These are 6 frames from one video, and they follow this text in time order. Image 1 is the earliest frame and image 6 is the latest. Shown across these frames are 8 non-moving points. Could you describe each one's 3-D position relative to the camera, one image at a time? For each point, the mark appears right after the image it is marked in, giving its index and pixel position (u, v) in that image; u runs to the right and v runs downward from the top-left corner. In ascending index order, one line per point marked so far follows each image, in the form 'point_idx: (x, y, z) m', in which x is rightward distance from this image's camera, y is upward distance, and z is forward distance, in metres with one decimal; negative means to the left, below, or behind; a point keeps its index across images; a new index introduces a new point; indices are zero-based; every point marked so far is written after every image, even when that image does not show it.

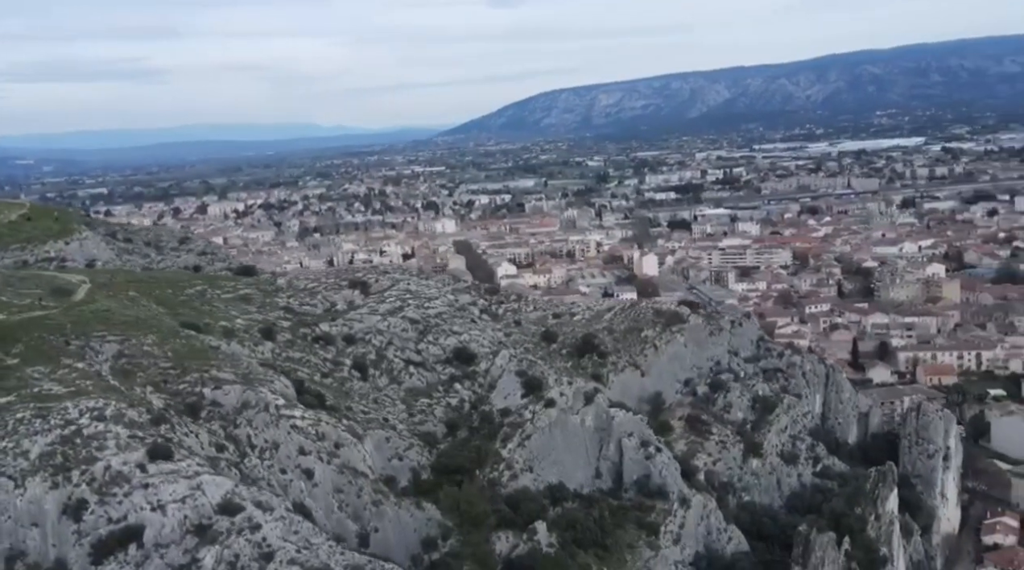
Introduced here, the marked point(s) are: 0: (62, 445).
0: (-8.6, -3.0, +19.5) m
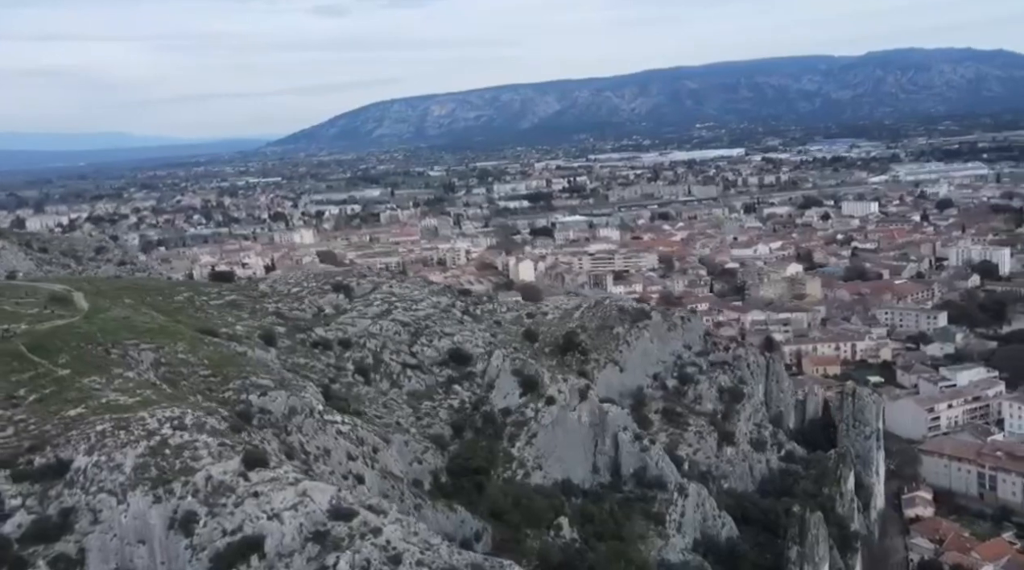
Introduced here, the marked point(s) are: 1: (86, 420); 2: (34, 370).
0: (-6.4, -3.1, +18.3) m
1: (-7.8, -2.5, +18.7) m
2: (-9.3, -1.7, +20.0) m
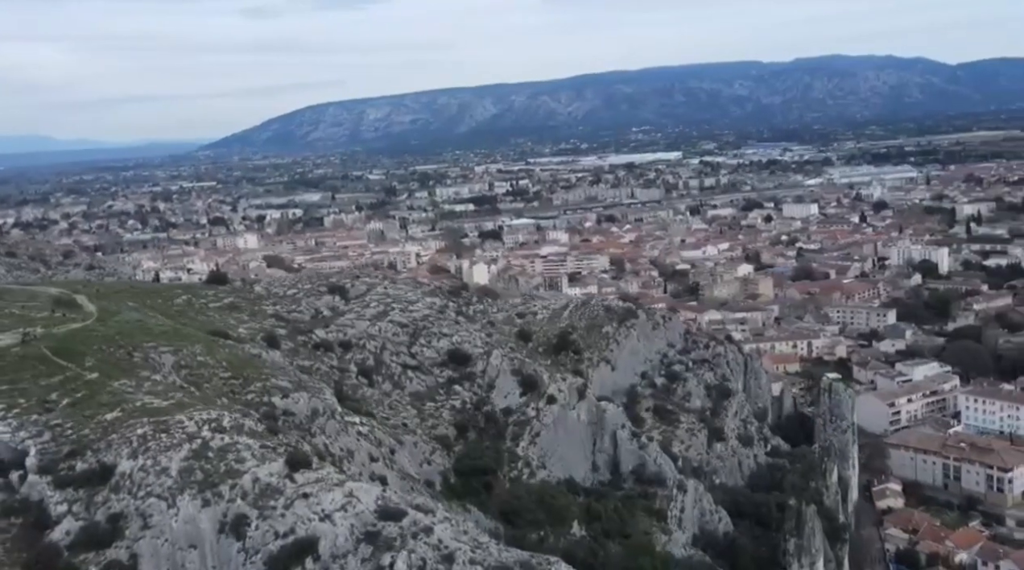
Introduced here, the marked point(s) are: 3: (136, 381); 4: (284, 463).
0: (-5.5, -3.1, +17.9) m
1: (-6.9, -2.5, +18.2) m
2: (-8.5, -1.7, +19.4) m
3: (-7.3, -1.9, +19.9) m
4: (-4.1, -3.2, +18.5) m
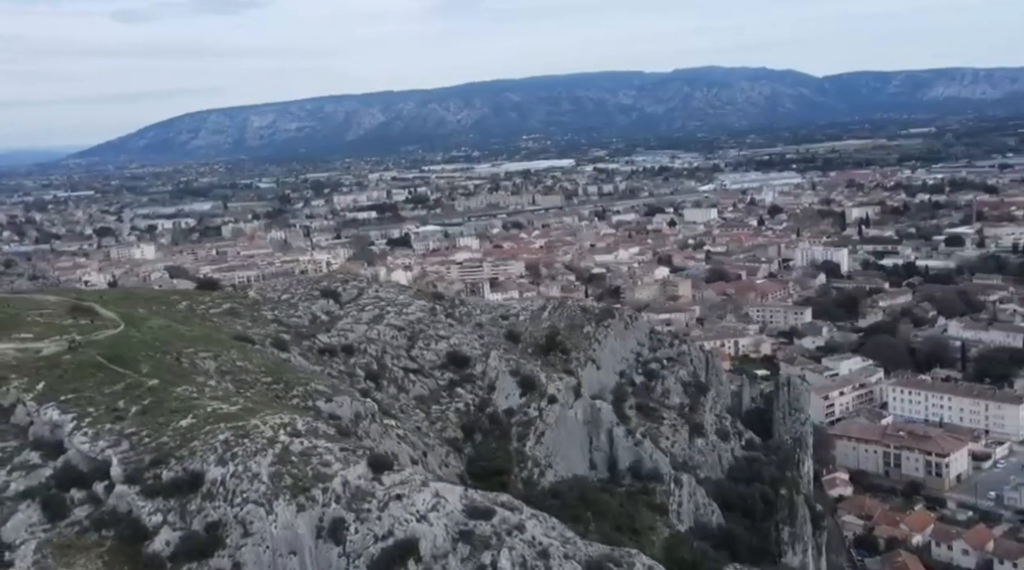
0: (-3.9, -3.0, +17.3) m
1: (-5.3, -2.5, +17.5) m
2: (-7.0, -1.7, +18.4) m
3: (-5.9, -1.9, +19.1) m
4: (-2.5, -3.2, +18.1) m
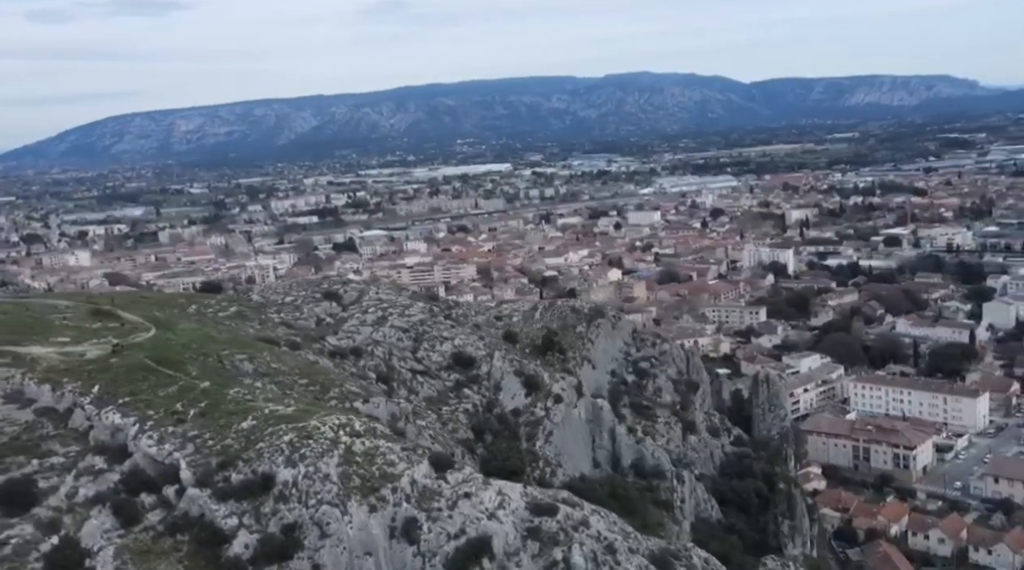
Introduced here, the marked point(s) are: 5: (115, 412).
0: (-2.7, -3.0, +17.0) m
1: (-4.1, -2.5, +17.1) m
2: (-5.9, -1.7, +17.9) m
3: (-4.8, -1.9, +18.6) m
4: (-1.4, -3.1, +17.9) m
5: (-6.6, -2.1, +17.0) m
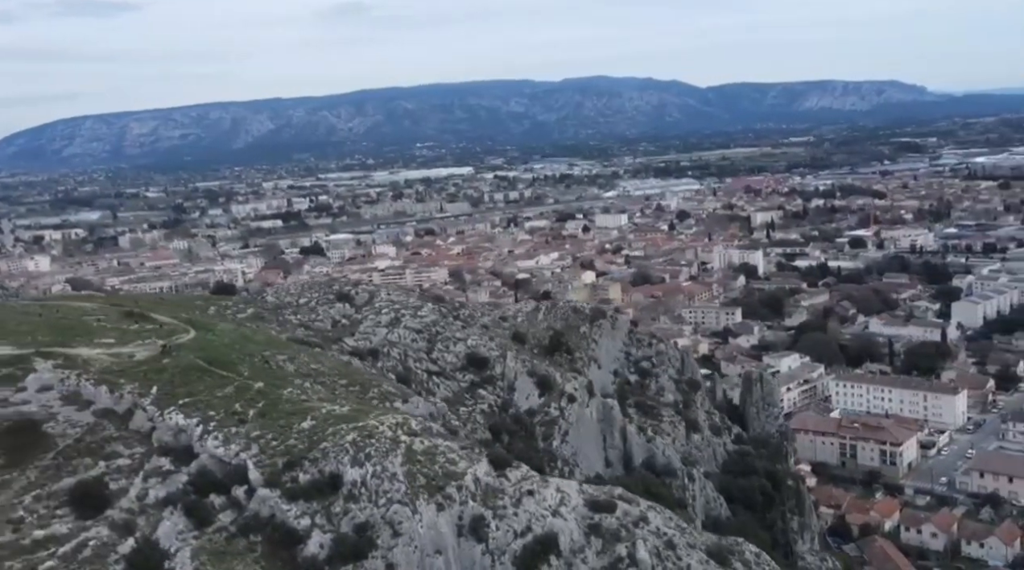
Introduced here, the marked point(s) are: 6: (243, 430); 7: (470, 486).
0: (-1.6, -2.9, +16.8) m
1: (-3.0, -2.4, +16.8) m
2: (-4.9, -1.7, +17.6) m
3: (-3.8, -1.9, +18.4) m
4: (-0.4, -3.1, +17.7) m
5: (-5.5, -2.1, +16.6) m
6: (-4.3, -2.3, +16.4) m
7: (-0.7, -3.3, +16.9) m
